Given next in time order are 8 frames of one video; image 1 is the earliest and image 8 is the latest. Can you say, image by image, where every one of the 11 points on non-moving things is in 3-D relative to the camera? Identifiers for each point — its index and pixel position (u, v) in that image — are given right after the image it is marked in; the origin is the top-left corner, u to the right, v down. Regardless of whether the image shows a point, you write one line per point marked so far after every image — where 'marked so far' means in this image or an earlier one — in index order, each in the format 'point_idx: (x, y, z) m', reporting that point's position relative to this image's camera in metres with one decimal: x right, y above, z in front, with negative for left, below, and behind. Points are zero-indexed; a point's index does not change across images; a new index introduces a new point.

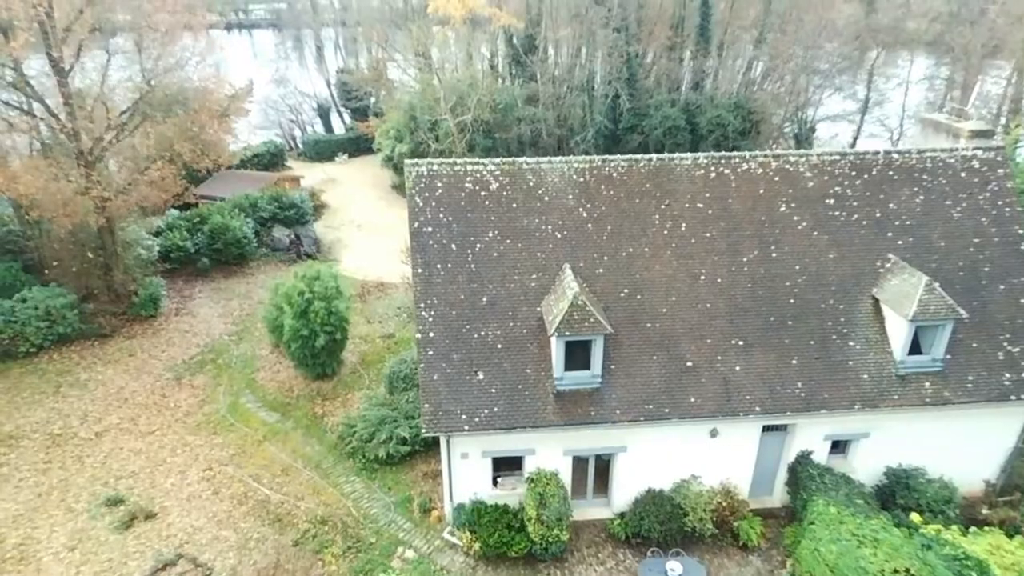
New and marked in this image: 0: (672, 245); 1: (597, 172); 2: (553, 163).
0: (+4.0, +1.1, +16.3) m
1: (+2.2, +3.0, +16.8) m
2: (+1.1, +3.2, +16.8) m
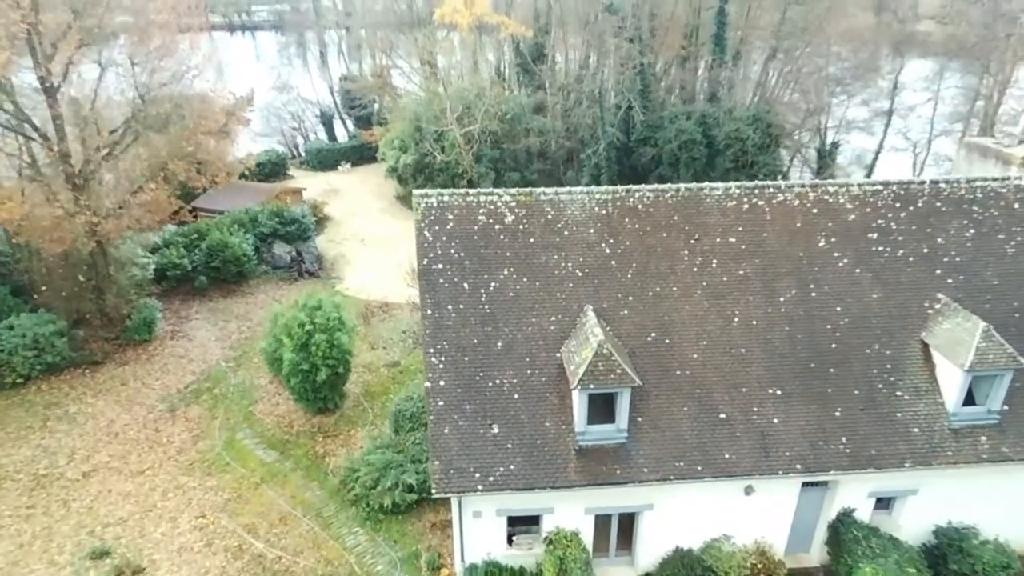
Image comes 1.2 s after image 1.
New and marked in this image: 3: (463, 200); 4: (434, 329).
0: (+4.4, +0.1, +15.0) m
1: (+2.6, +2.0, +15.5) m
2: (+1.5, +2.3, +15.5) m
3: (-1.2, +2.1, +15.3) m
4: (-1.7, -0.9, +14.4) m
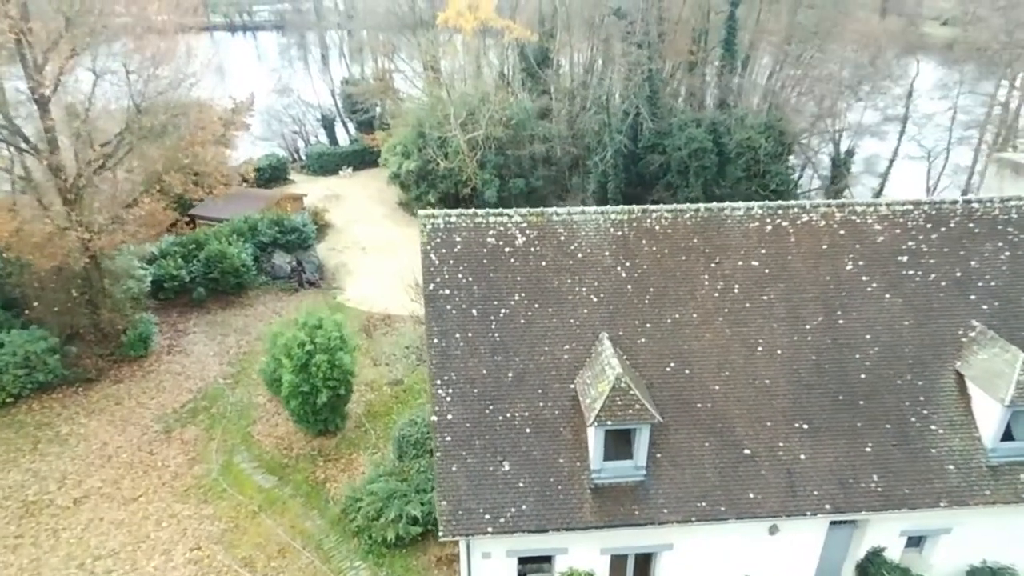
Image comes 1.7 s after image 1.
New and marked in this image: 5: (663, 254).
0: (+4.7, -0.5, +14.3) m
1: (+2.9, +1.4, +14.7) m
2: (+1.7, +1.7, +14.7) m
3: (-0.9, +1.5, +14.5) m
4: (-1.5, -1.5, +13.6) m
5: (+3.4, +0.8, +14.6) m
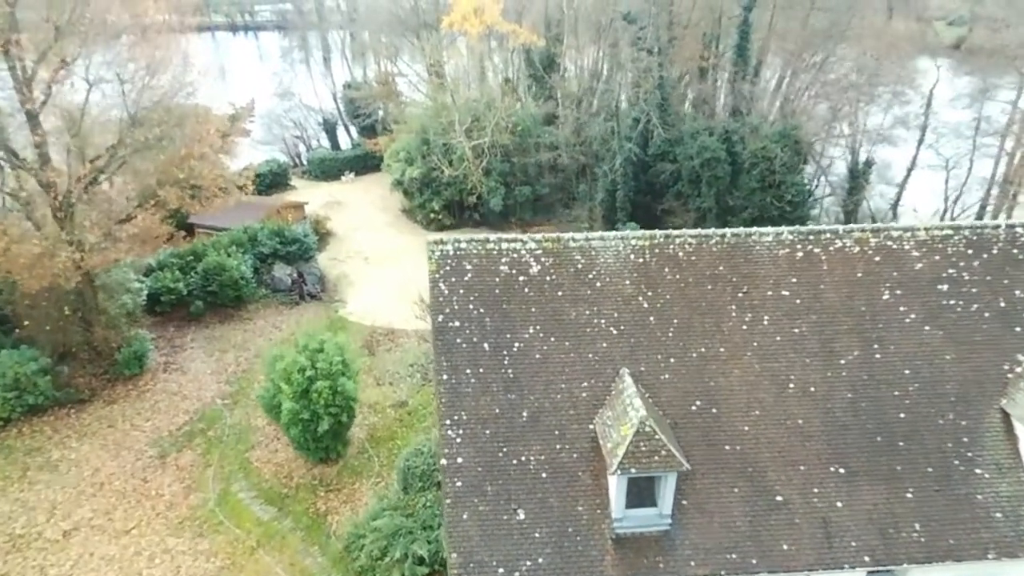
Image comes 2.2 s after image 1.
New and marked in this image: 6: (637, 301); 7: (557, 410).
0: (+5.0, -1.1, +13.3) m
1: (+3.2, +0.8, +13.8) m
2: (+2.0, +1.0, +13.8) m
3: (-0.6, +0.8, +13.6) m
4: (-1.2, -2.1, +12.7) m
5: (+3.7, +0.1, +13.6) m
6: (+2.6, -0.3, +13.5) m
7: (+0.9, -2.4, +12.8) m
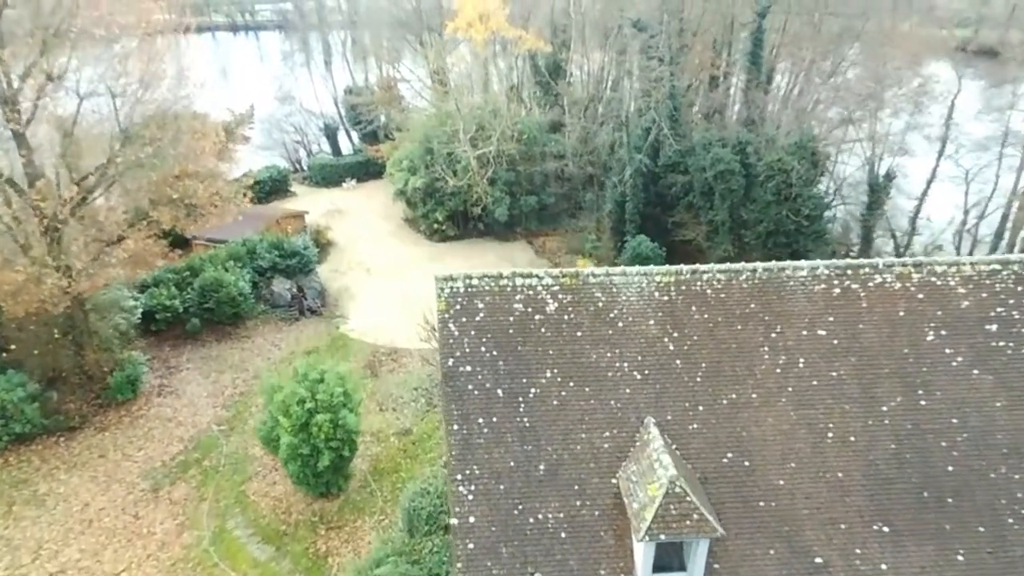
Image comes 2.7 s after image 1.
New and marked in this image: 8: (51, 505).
0: (+5.3, -1.9, +12.3) m
1: (+3.5, 0.0, +12.8) m
2: (+2.3, +0.3, +12.8) m
3: (-0.3, +0.1, +12.6) m
4: (-0.9, -2.9, +11.7) m
5: (+4.0, -0.7, +12.6) m
6: (+2.9, -1.1, +12.5) m
7: (+1.2, -3.2, +11.8) m
8: (-13.7, -6.4, +19.2) m
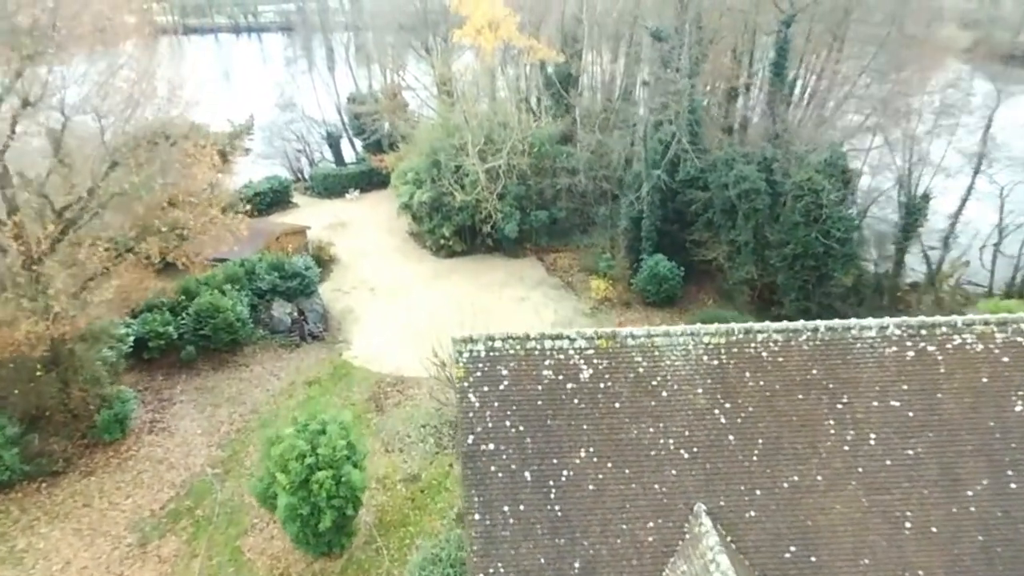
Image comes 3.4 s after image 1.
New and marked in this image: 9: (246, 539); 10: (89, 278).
0: (+5.7, -3.0, +10.7) m
1: (+3.9, -1.1, +11.2) m
2: (+2.8, -0.8, +11.2) m
3: (+0.1, -1.0, +11.0) m
4: (-0.4, -4.0, +10.1) m
5: (+4.5, -1.8, +11.0) m
6: (+3.4, -2.1, +10.9) m
7: (+1.7, -4.3, +10.2) m
8: (-13.2, -7.5, +17.6) m
9: (-7.6, -7.2, +18.5) m
10: (-12.4, +0.3, +18.9) m
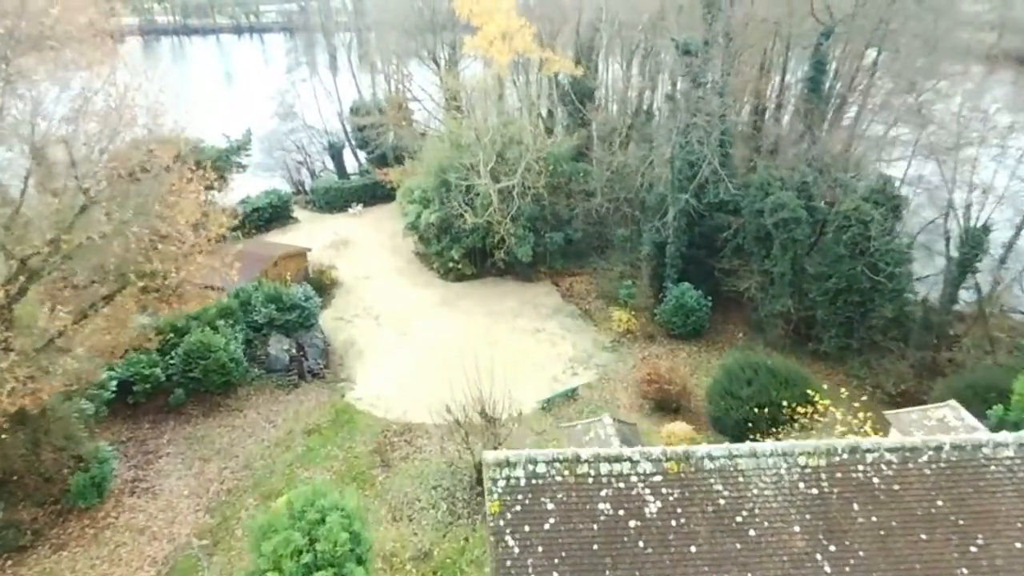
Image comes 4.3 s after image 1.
0: (+6.4, -4.5, +8.4) m
1: (+4.6, -2.6, +8.9) m
2: (+3.4, -2.3, +8.9) m
3: (+0.8, -2.5, +8.7) m
4: (+0.2, -5.5, +7.8) m
5: (+5.1, -3.3, +8.7) m
6: (+4.0, -3.7, +8.6) m
7: (+2.3, -5.8, +7.9) m
8: (-12.5, -9.0, +15.4) m
9: (-7.0, -8.7, +16.2) m
10: (-11.7, -1.2, +16.6) m
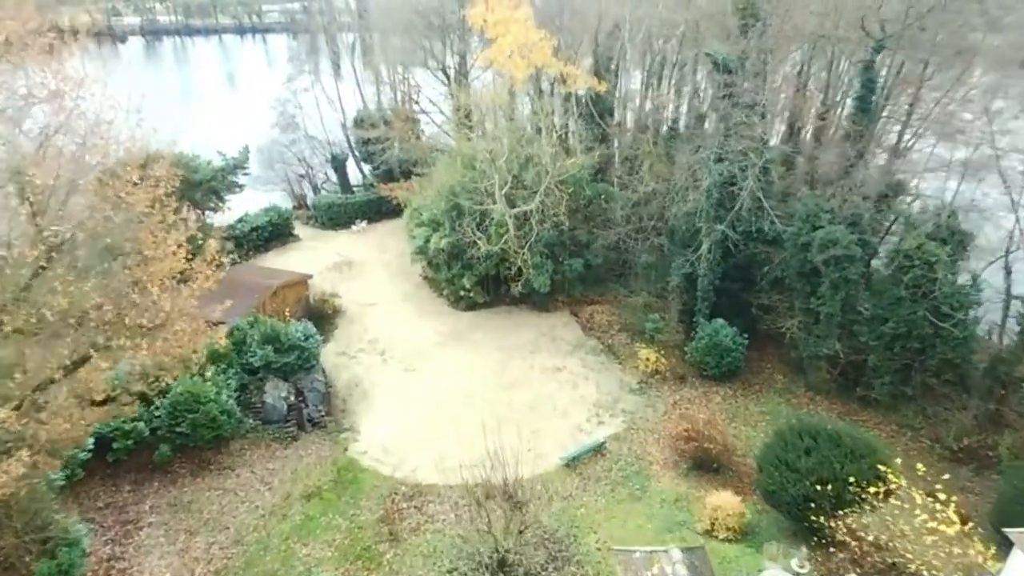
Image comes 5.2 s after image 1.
0: (+7.1, -6.2, +5.9) m
1: (+5.3, -4.3, +6.4) m
2: (+4.1, -4.0, +6.4) m
3: (+1.5, -4.1, +6.2) m
4: (+0.9, -7.1, +5.3) m
5: (+5.8, -4.9, +6.2) m
6: (+4.7, -5.3, +6.1) m
7: (+3.0, -7.4, +5.4) m
8: (-11.8, -10.6, +12.9) m
9: (-6.3, -10.2, +13.7) m
10: (-11.0, -2.7, +14.2) m
